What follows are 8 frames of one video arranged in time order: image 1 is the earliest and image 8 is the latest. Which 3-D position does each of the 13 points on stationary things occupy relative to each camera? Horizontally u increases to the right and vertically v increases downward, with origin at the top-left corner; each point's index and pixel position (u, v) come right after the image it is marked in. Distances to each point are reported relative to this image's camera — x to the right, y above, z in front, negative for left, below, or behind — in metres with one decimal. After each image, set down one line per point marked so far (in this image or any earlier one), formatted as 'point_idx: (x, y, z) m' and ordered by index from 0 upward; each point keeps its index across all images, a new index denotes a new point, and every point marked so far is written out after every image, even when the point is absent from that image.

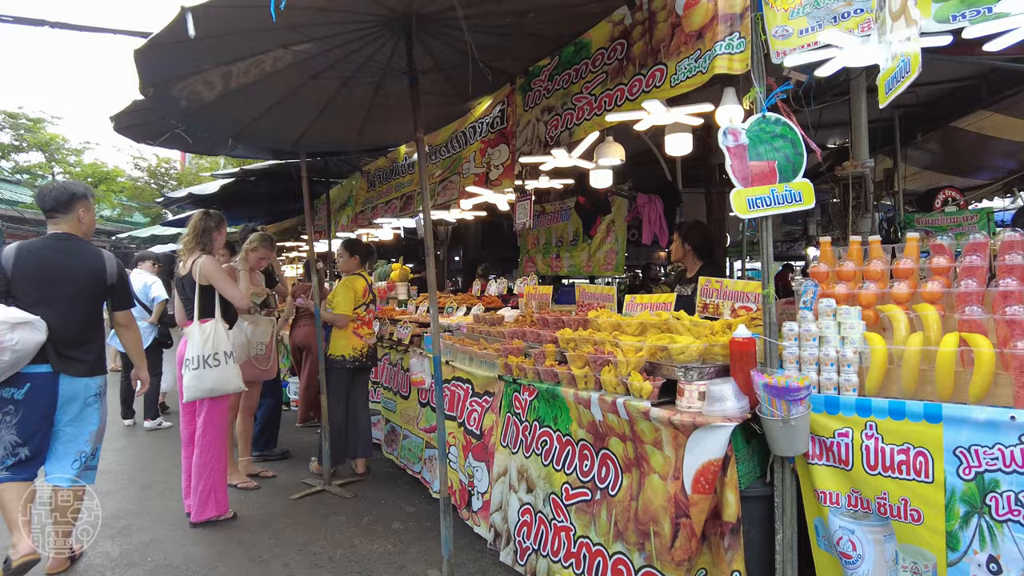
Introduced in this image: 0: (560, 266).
0: (+0.6, +0.3, +7.7) m
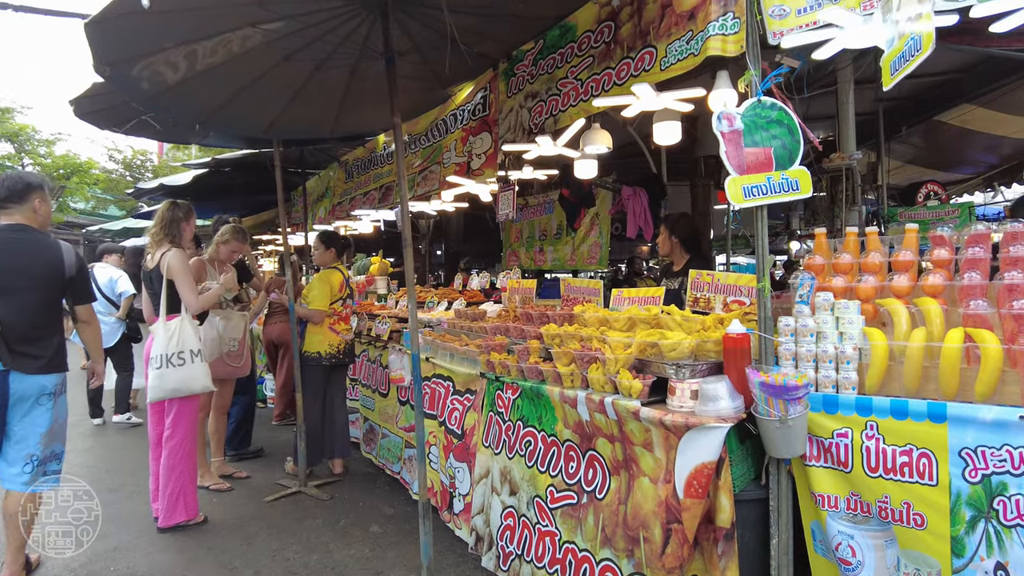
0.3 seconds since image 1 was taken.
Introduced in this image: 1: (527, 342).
0: (+0.4, +0.3, +7.6) m
1: (+0.1, -0.3, +3.0) m
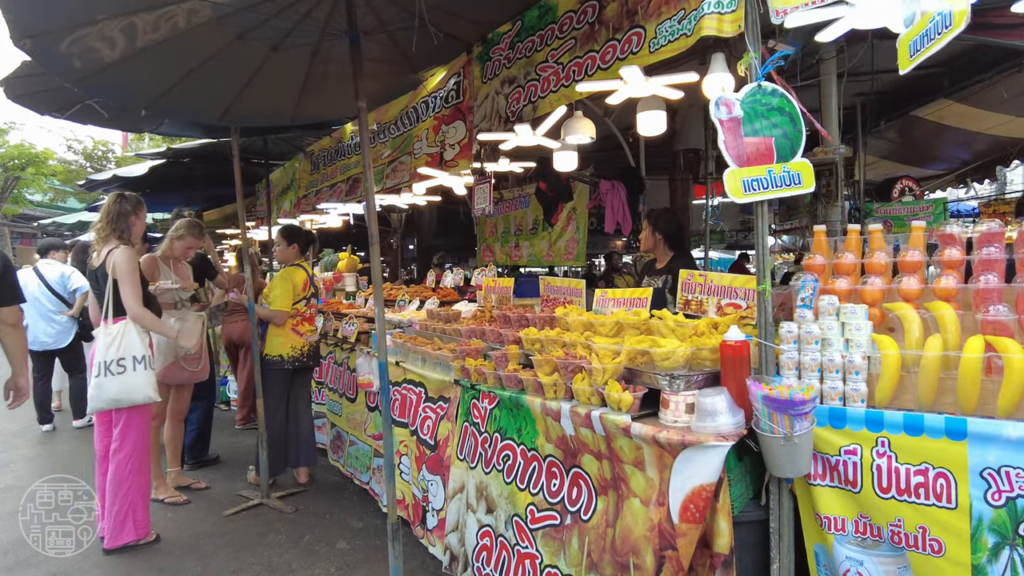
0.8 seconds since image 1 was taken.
0: (+0.1, +0.4, +7.4) m
1: (0.0, -0.3, +2.8) m
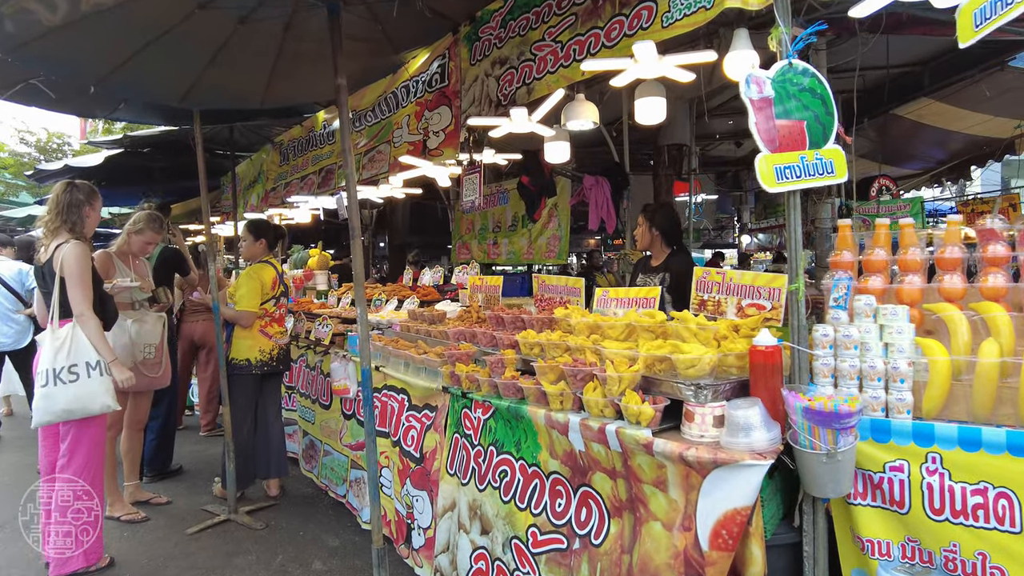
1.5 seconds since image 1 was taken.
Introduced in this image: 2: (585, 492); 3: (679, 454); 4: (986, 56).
0: (-0.2, +0.4, +7.1) m
1: (0.0, -0.3, +2.6) m
2: (+0.2, -0.6, +2.1) m
3: (+0.4, -0.4, +1.7) m
4: (+4.3, +2.1, +5.9) m
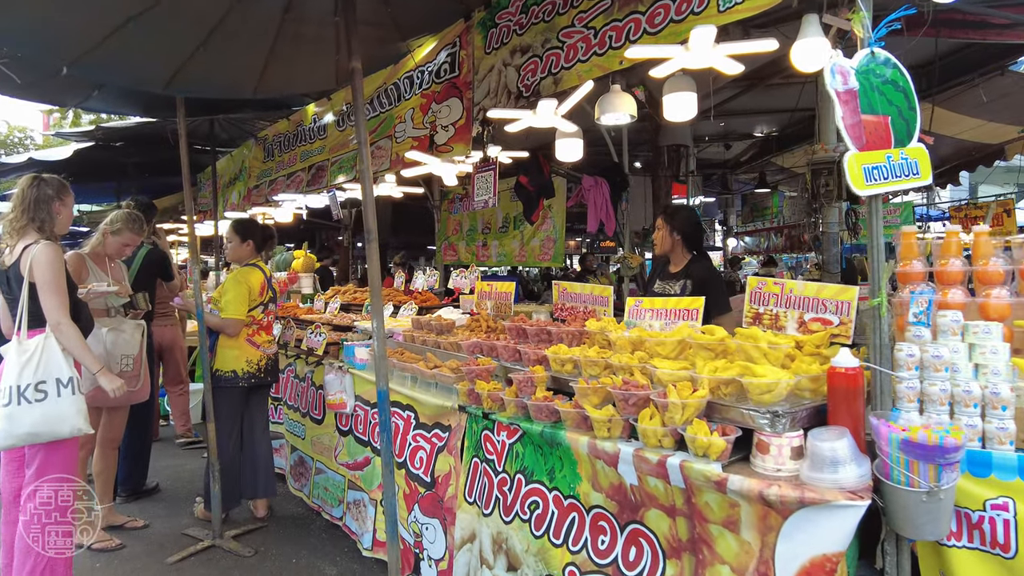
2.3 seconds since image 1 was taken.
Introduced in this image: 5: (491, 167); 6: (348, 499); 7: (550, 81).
0: (-0.2, +0.4, +6.9) m
1: (+0.1, -0.3, +2.3) m
2: (+0.3, -0.7, +1.8) m
3: (+0.6, -0.5, +1.5) m
4: (+4.3, +2.1, +5.8) m
5: (-0.1, +0.6, +3.2) m
6: (-0.8, -1.1, +3.3) m
7: (+0.1, +0.8, +2.5) m
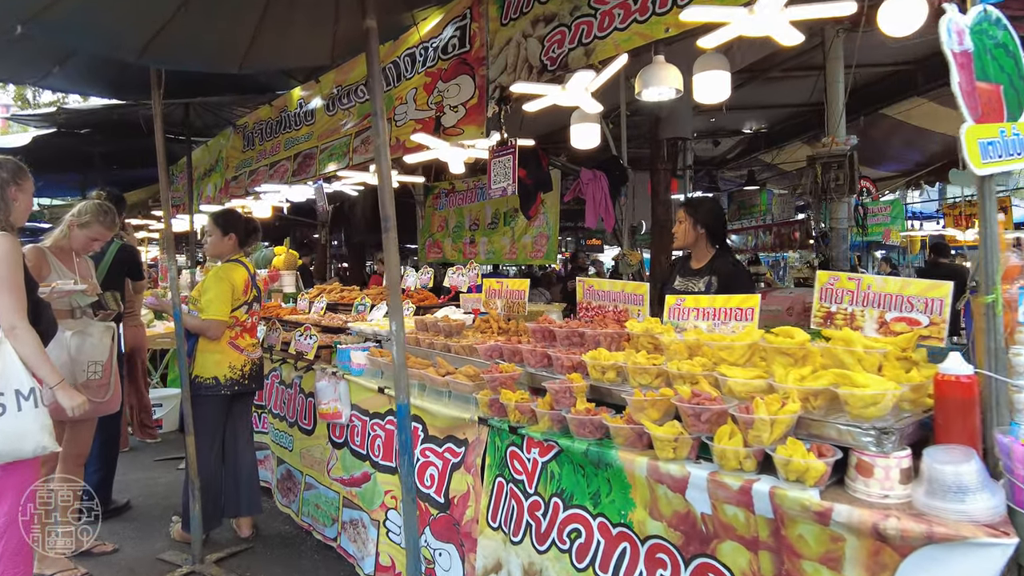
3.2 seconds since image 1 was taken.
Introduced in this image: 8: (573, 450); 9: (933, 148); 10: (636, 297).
0: (-0.3, +0.4, +6.6) m
1: (+0.1, -0.3, +2.0) m
2: (+0.5, -0.7, +1.6) m
3: (+0.7, -0.5, +1.3) m
4: (+4.2, +2.1, +5.7) m
5: (0.0, +0.6, +3.0) m
6: (-0.8, -1.1, +3.0) m
7: (+0.2, +0.8, +2.2) m
8: (+0.2, -0.5, +1.8) m
9: (+5.4, +1.8, +8.3) m
10: (+0.4, 0.0, +2.4) m
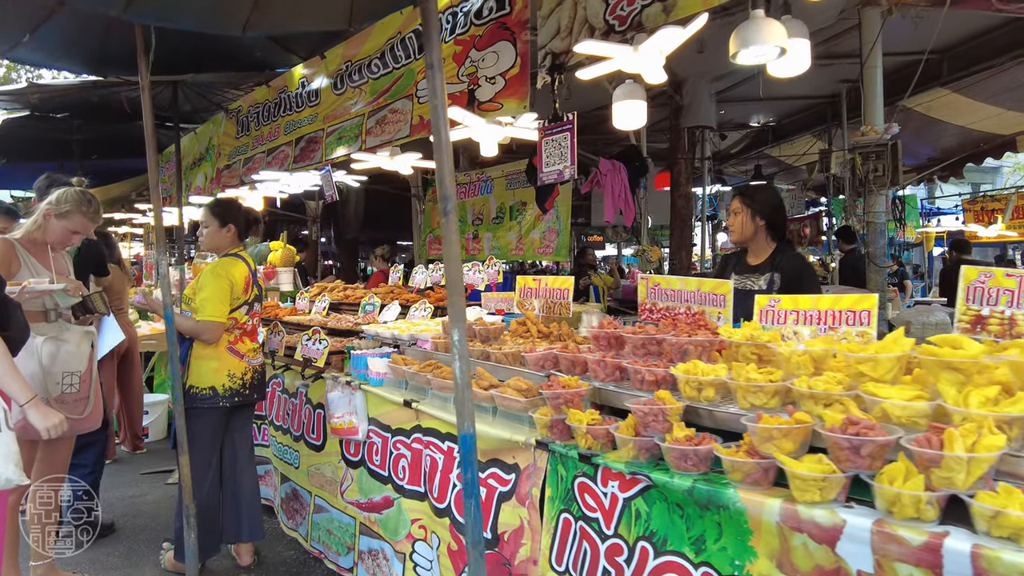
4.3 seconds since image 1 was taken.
0: (-0.3, +0.4, +6.2) m
1: (+0.3, -0.3, +1.7) m
2: (+0.7, -0.7, +1.2) m
3: (+0.9, -0.5, +0.9) m
4: (+4.3, +2.1, +5.5) m
5: (+0.1, +0.6, +2.6) m
6: (-0.6, -1.1, +2.7) m
7: (+0.4, +0.8, +1.9) m
8: (+0.4, -0.5, +1.5) m
9: (+5.4, +1.8, +8.1) m
10: (+0.6, 0.0, +2.0) m
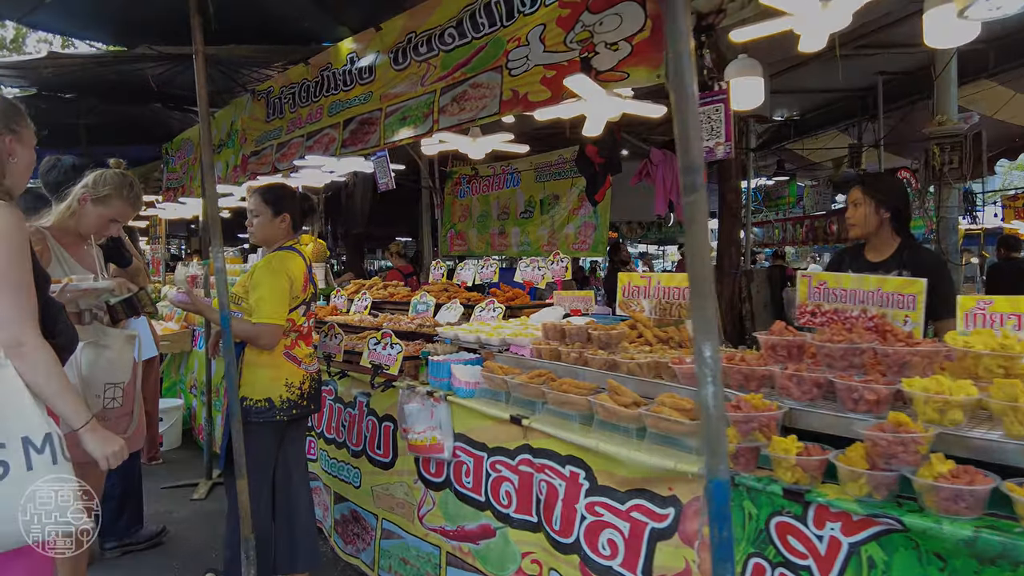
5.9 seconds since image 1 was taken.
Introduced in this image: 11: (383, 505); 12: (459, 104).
0: (+0.1, +0.4, +5.9) m
1: (+0.7, -0.3, +1.4) m
2: (+1.1, -0.7, +0.9) m
3: (+1.3, -0.5, +0.6) m
4: (+4.6, +2.1, +5.3) m
5: (+0.5, +0.6, +2.3) m
6: (-0.2, -1.1, +2.3) m
7: (+0.8, +0.8, +1.6) m
8: (+0.8, -0.5, +1.2) m
9: (+5.7, +1.8, +7.9) m
10: (+1.0, 0.0, +1.7) m
11: (-0.5, -0.9, +2.7) m
12: (-0.2, +0.8, +2.7) m
